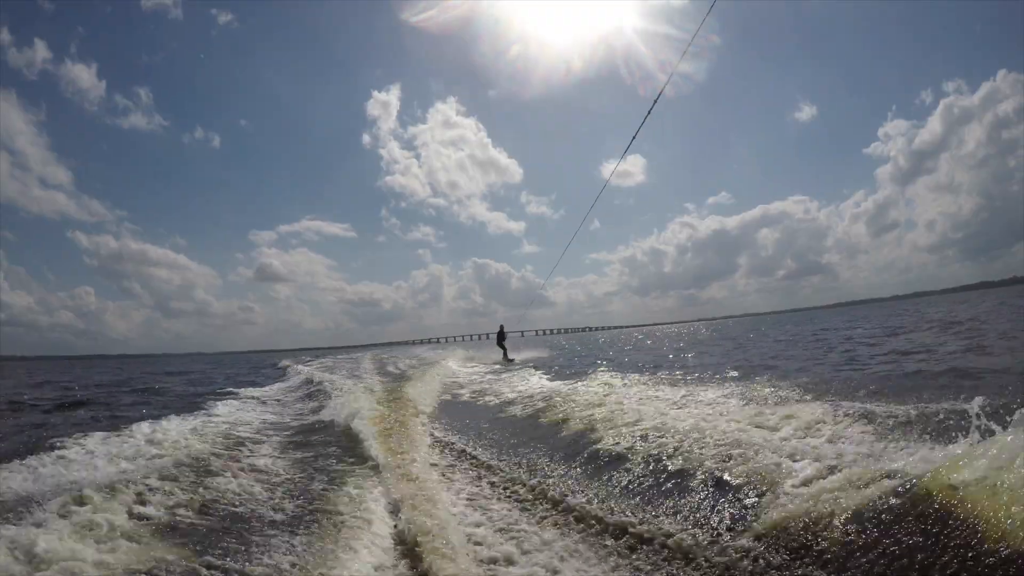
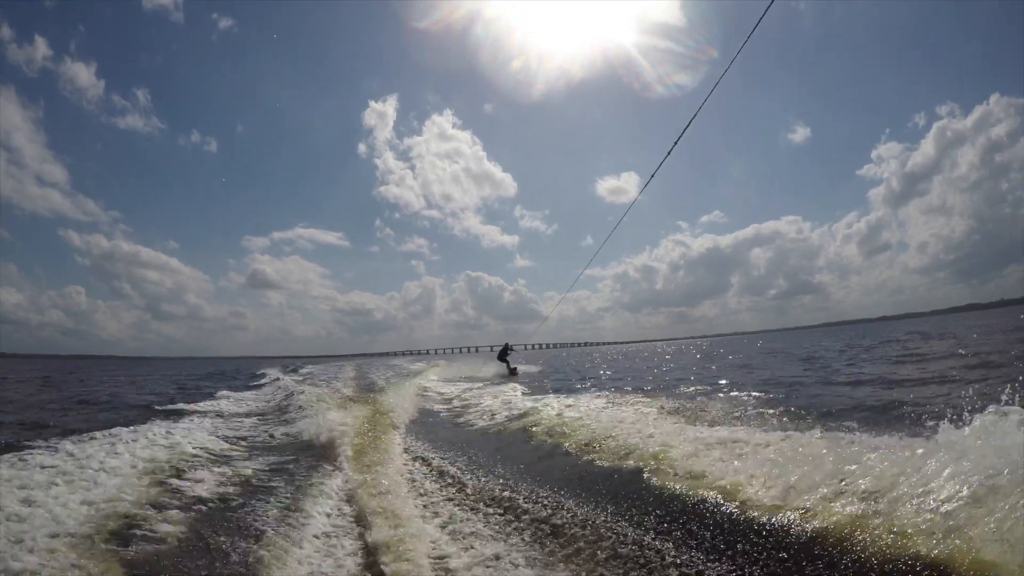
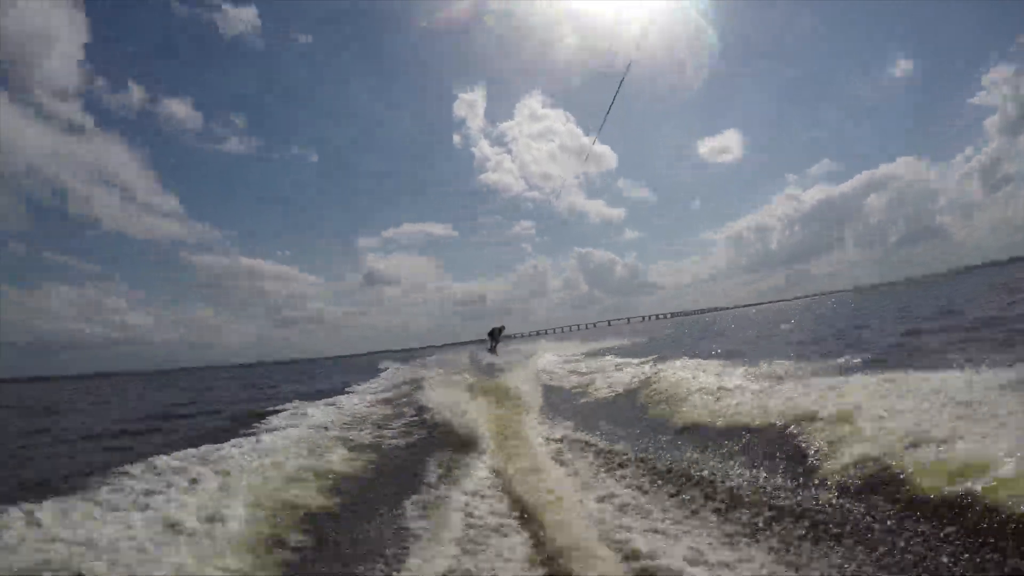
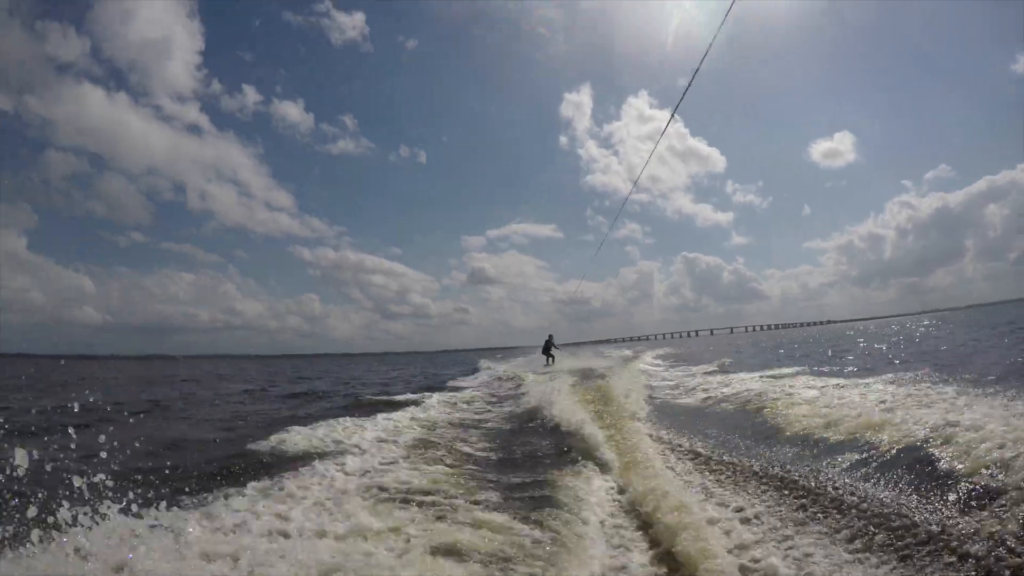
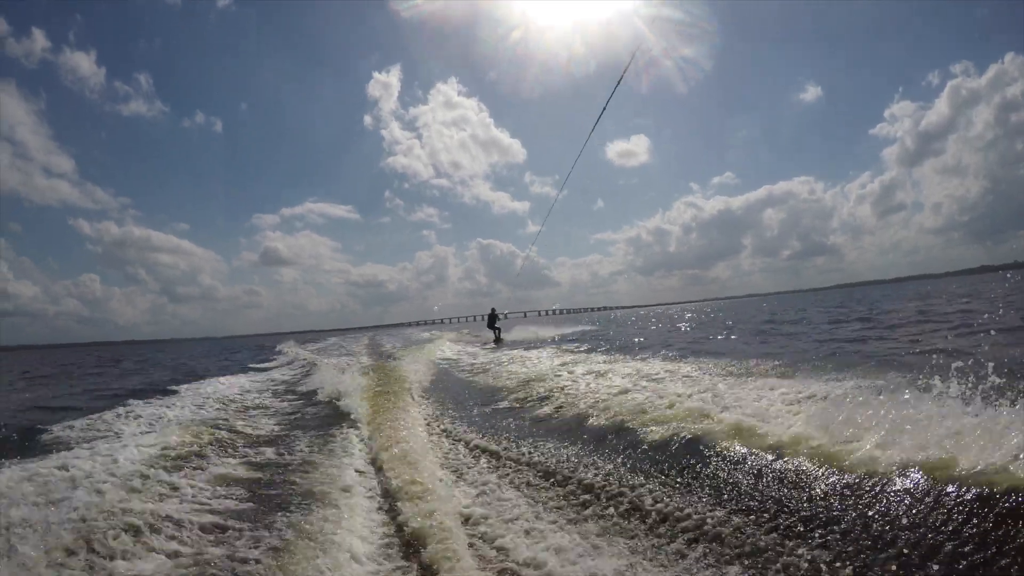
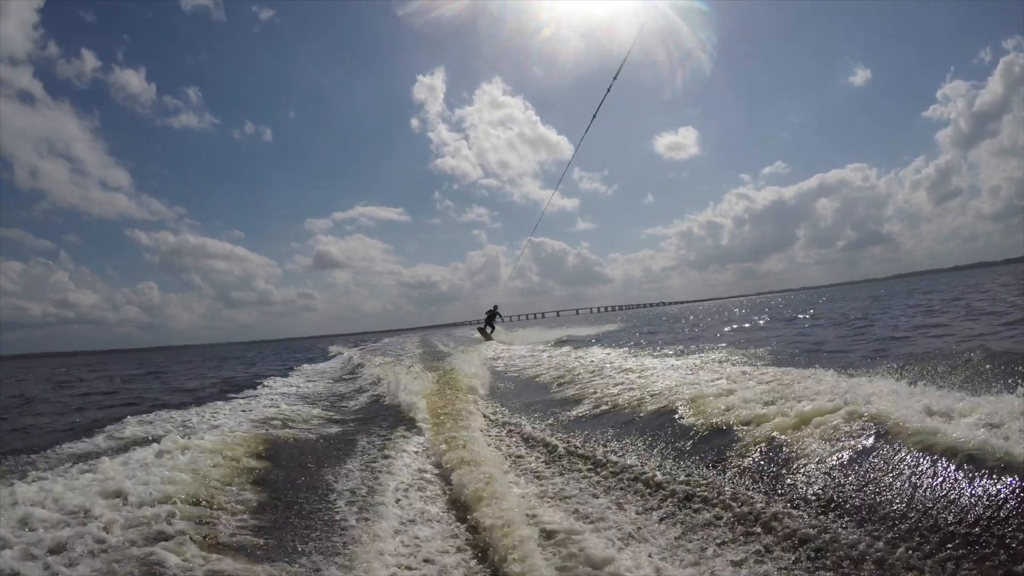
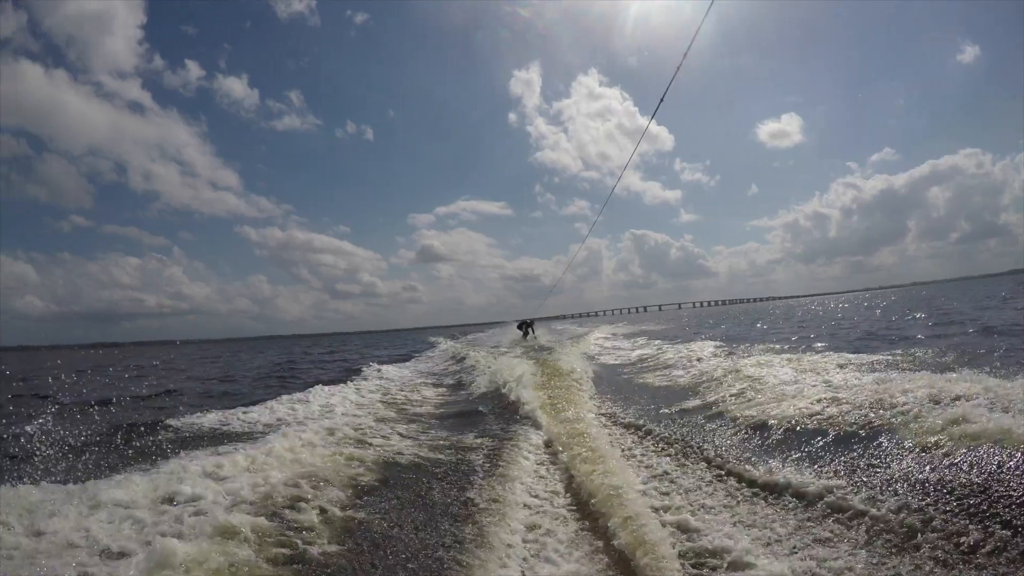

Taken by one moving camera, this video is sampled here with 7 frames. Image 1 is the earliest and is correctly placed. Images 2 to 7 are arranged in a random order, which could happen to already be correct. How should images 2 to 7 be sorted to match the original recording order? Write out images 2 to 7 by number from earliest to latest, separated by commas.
2, 5, 6, 3, 7, 4
